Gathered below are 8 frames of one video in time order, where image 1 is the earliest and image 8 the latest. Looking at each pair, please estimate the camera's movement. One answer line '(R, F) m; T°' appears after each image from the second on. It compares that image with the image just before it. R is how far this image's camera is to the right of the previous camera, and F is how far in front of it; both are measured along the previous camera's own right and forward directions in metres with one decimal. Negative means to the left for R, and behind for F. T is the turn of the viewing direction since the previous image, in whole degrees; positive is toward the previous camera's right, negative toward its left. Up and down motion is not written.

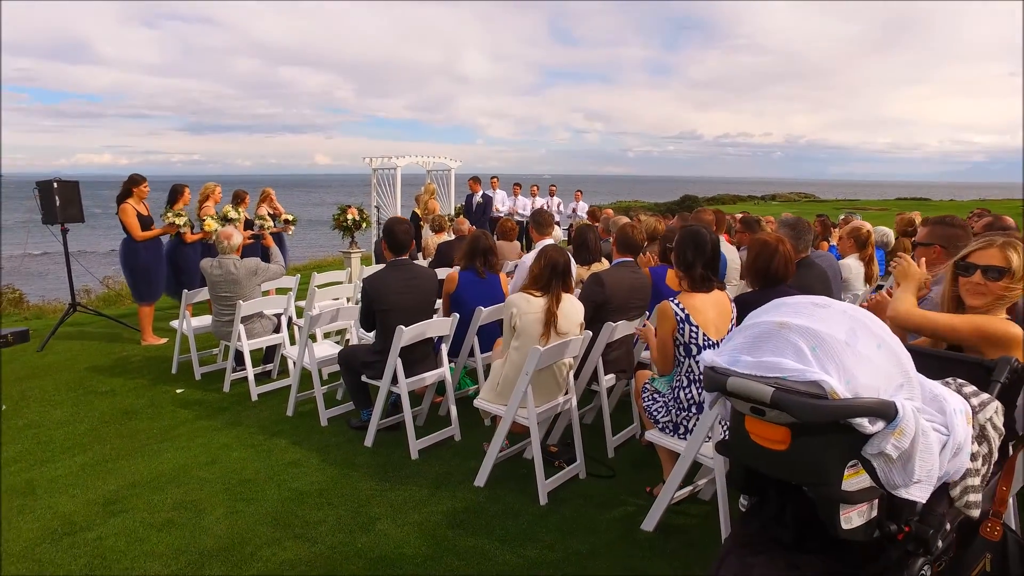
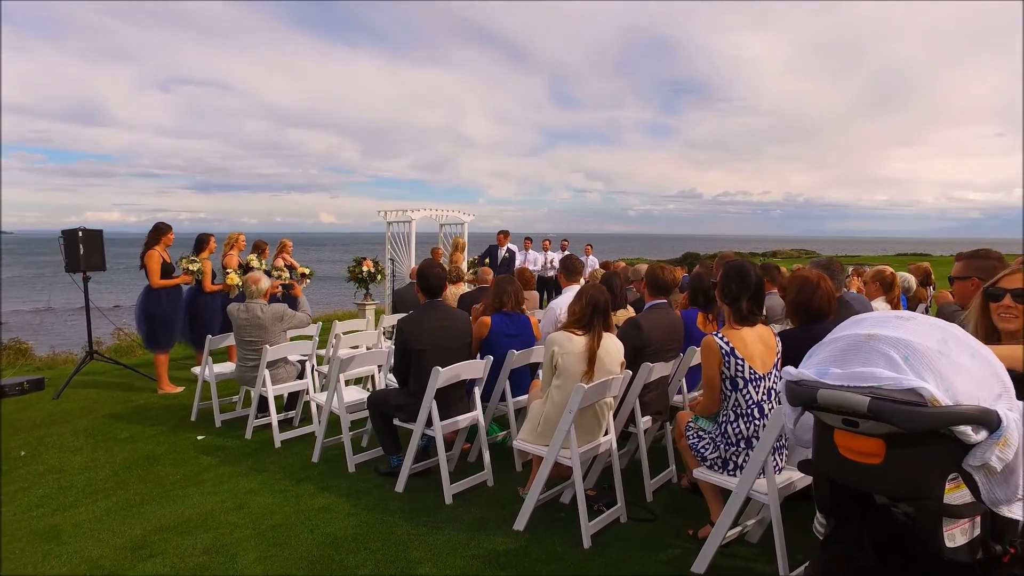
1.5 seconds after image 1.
(-0.2, 0.0) m; 0°
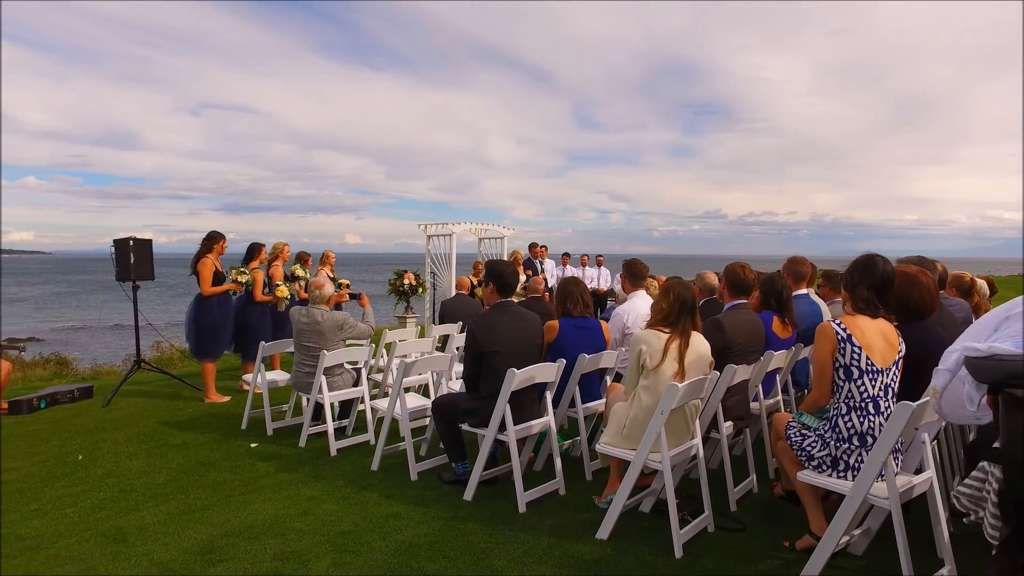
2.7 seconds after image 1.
(-0.3, +0.1) m; -2°
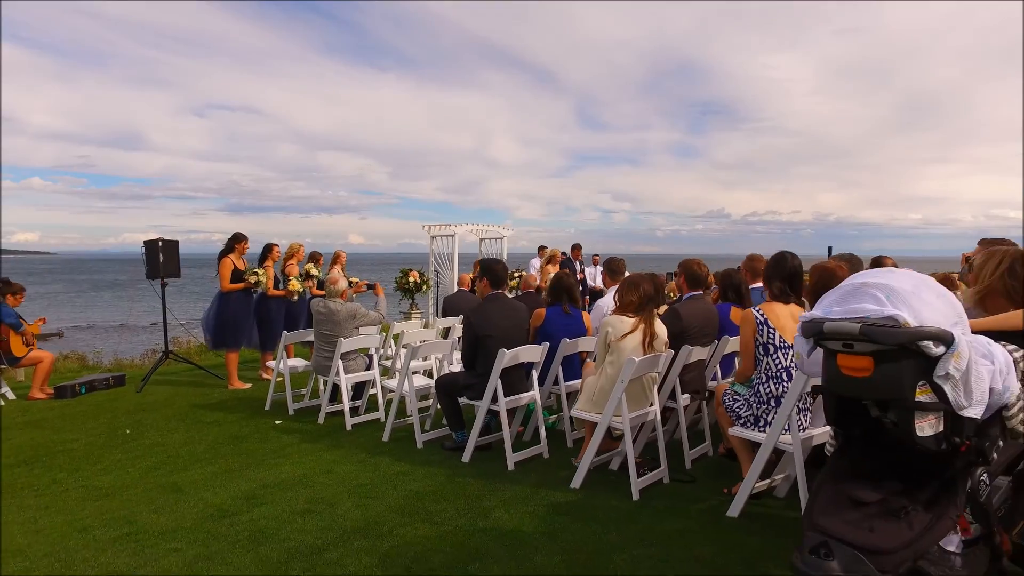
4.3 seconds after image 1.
(+0.1, -0.7) m; 0°
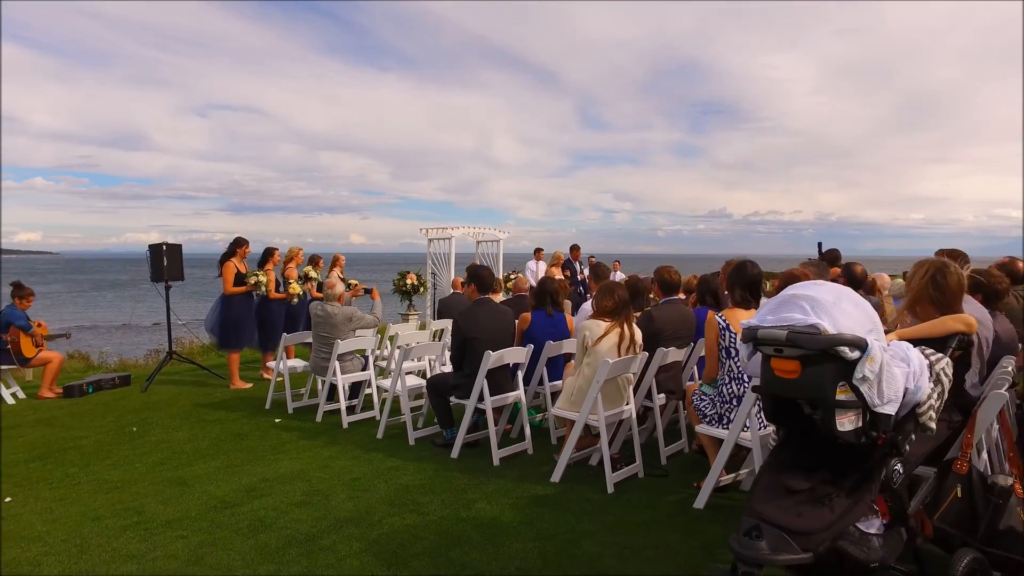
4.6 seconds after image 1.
(+0.1, -0.3) m; 0°
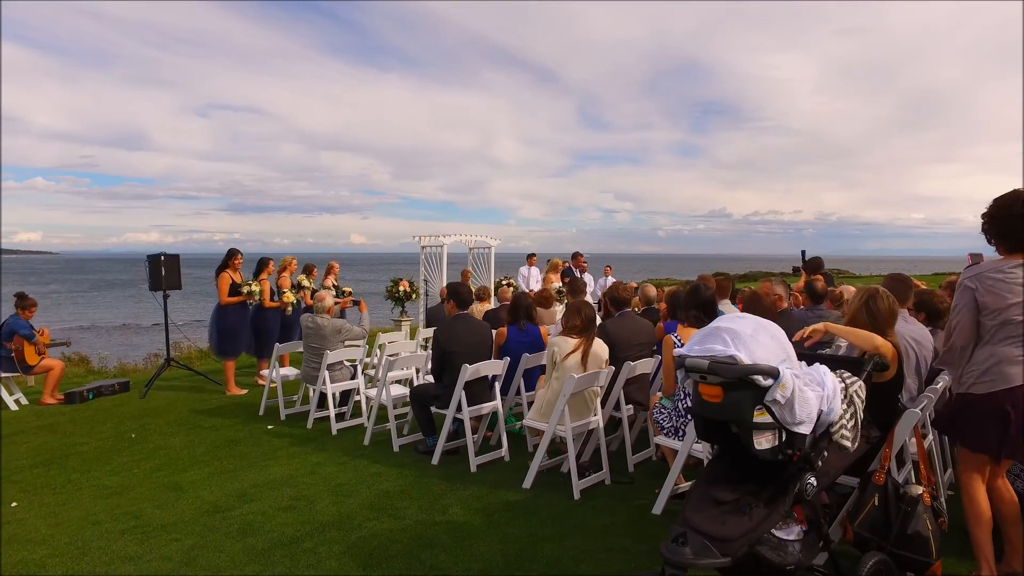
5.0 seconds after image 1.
(+0.2, -0.3) m; 0°
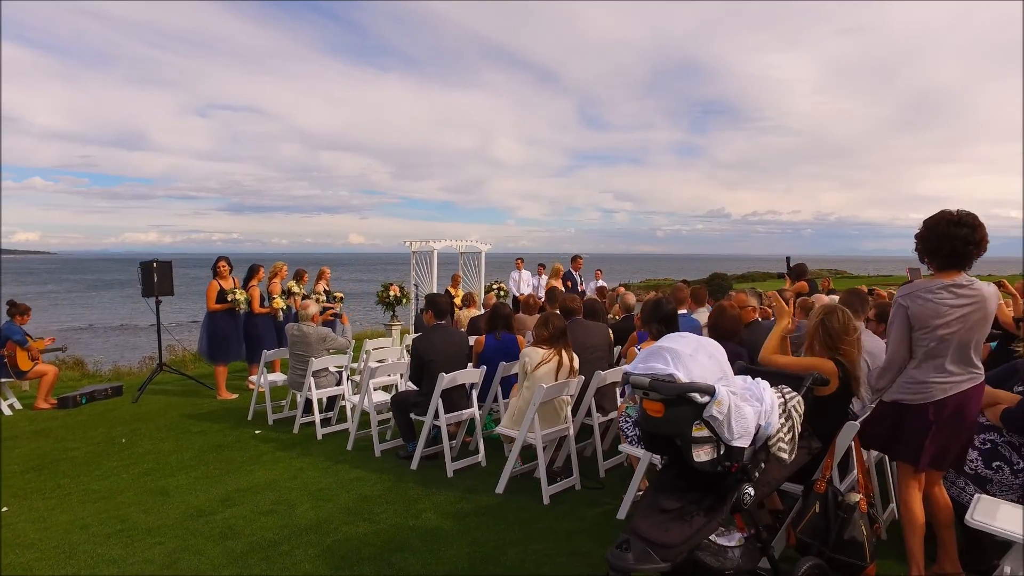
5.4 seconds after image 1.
(+0.2, -0.2) m; 0°
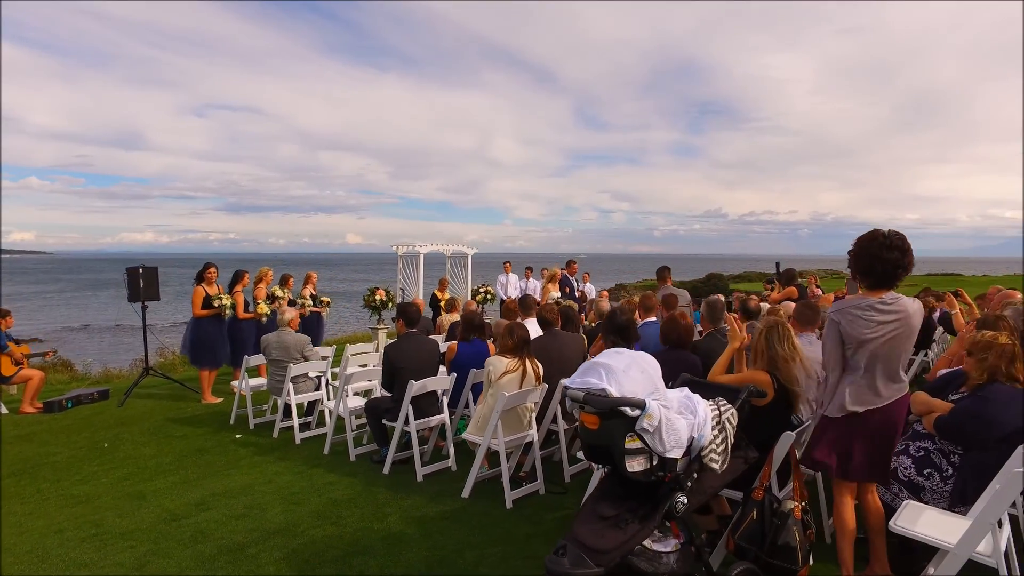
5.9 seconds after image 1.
(+0.2, -0.2) m; 0°
